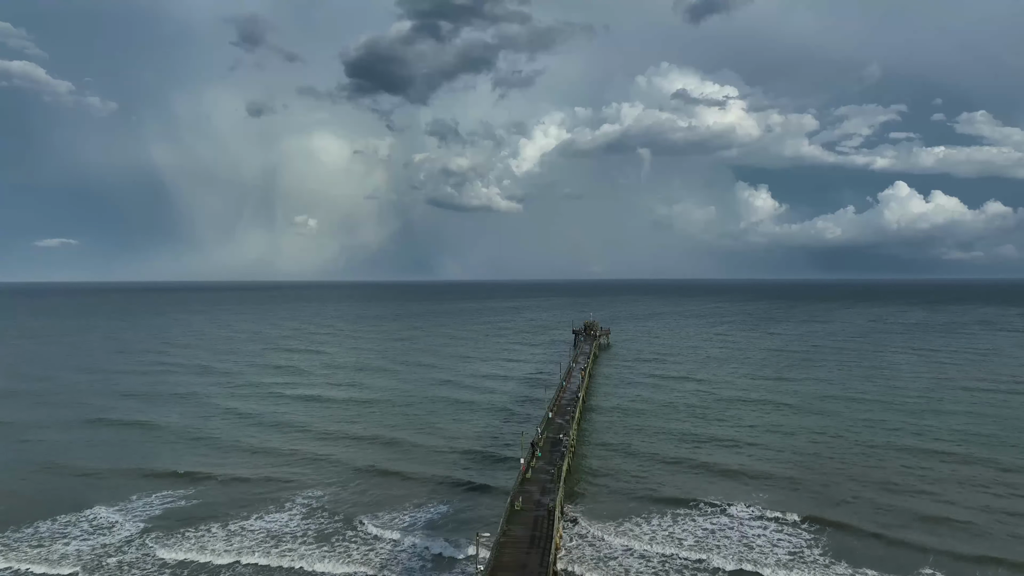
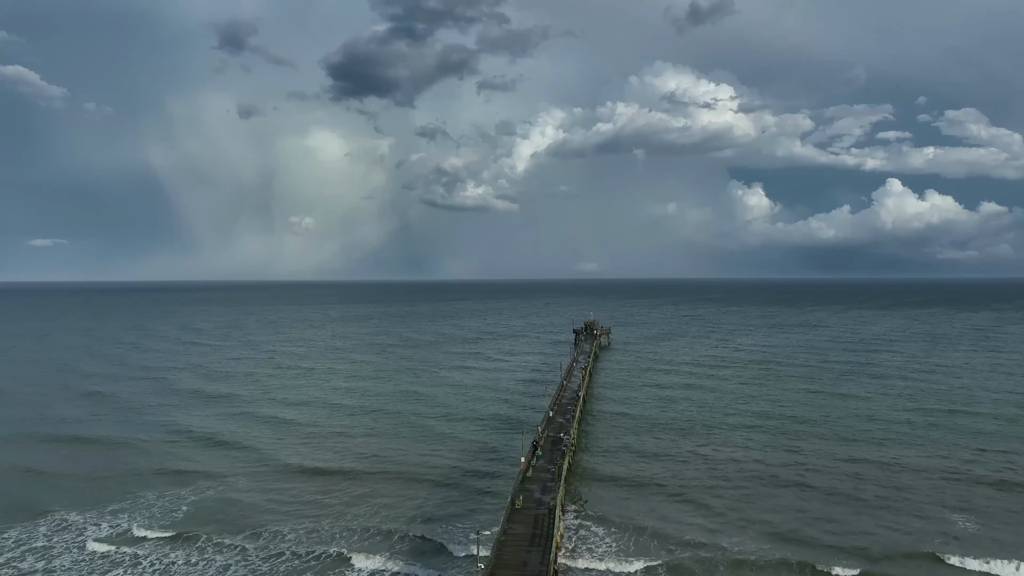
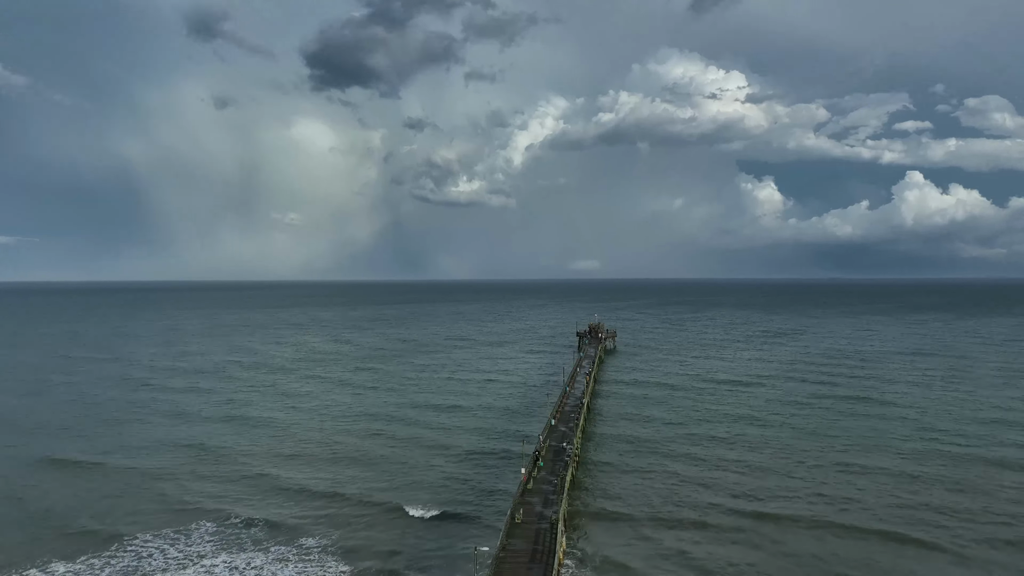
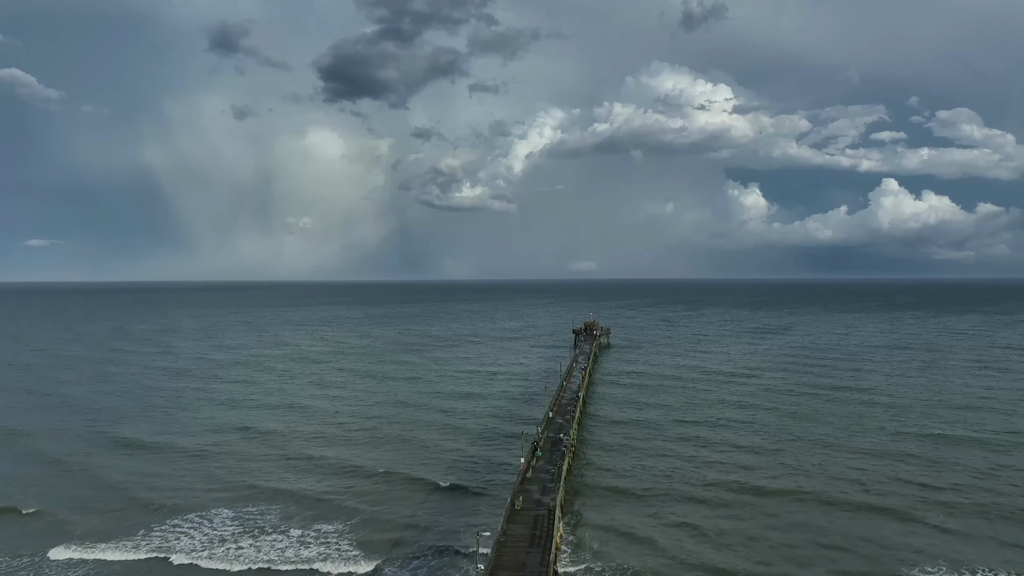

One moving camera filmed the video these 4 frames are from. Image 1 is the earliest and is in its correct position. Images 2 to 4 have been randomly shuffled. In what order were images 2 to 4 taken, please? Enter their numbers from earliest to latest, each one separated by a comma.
2, 4, 3
